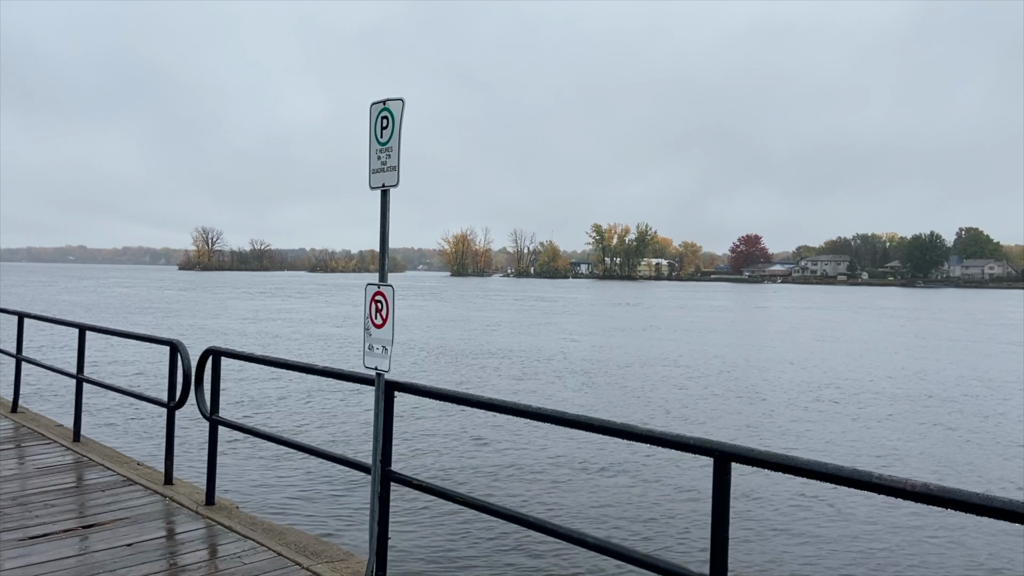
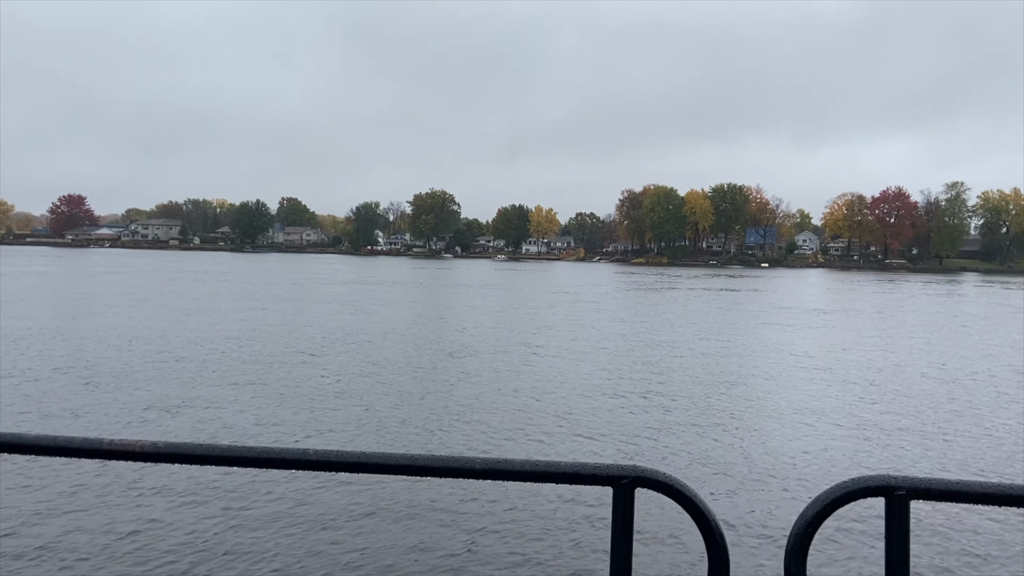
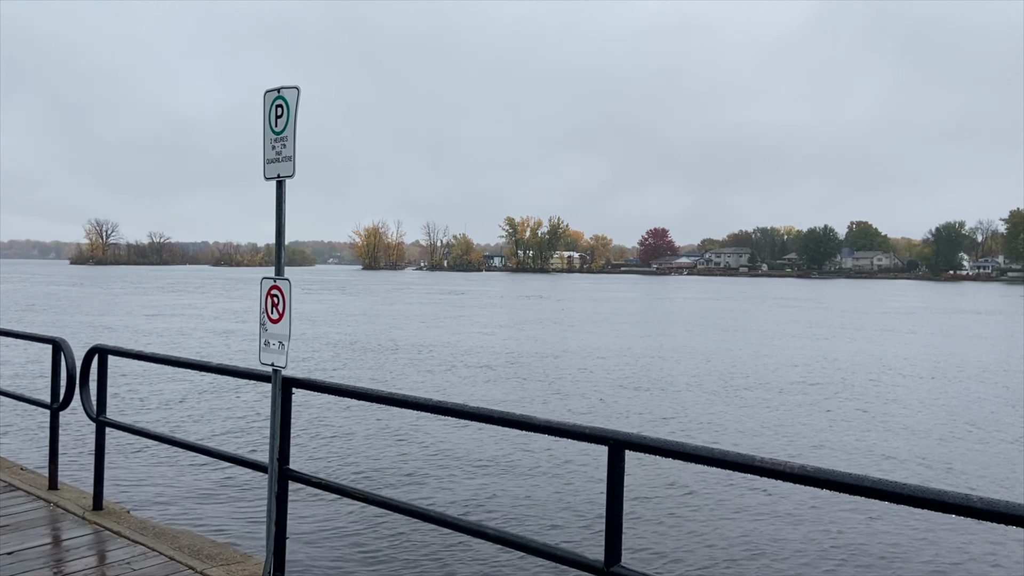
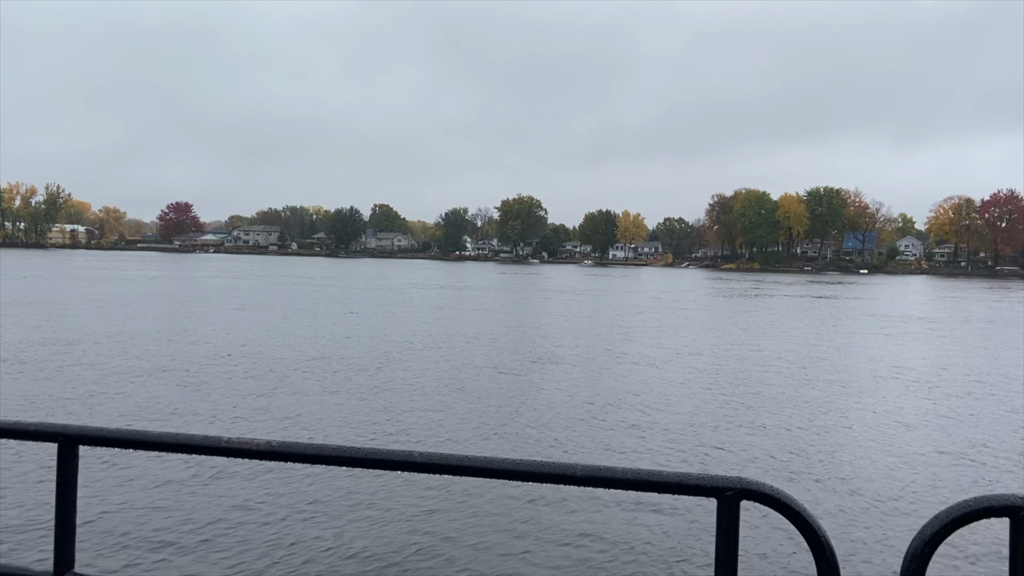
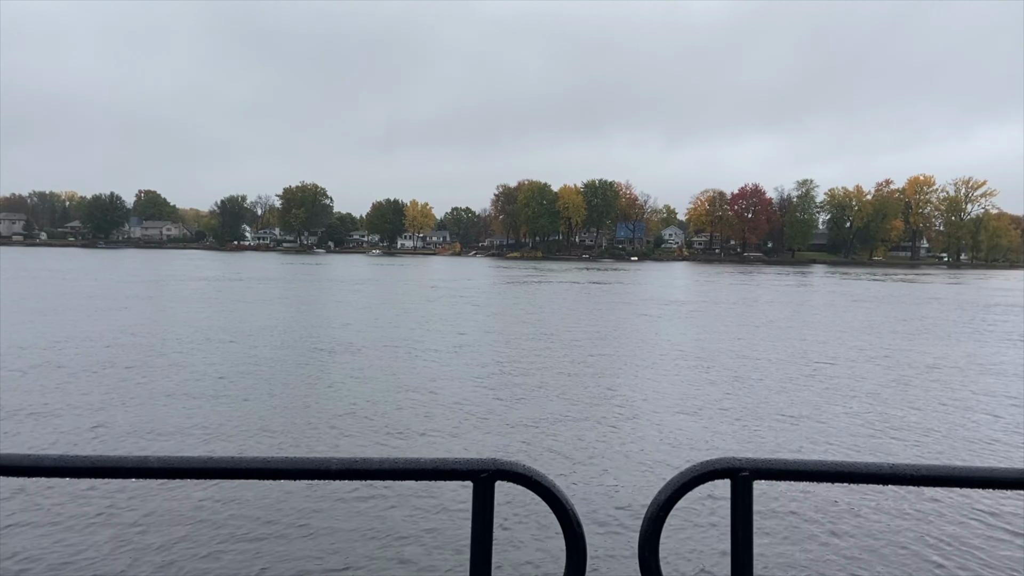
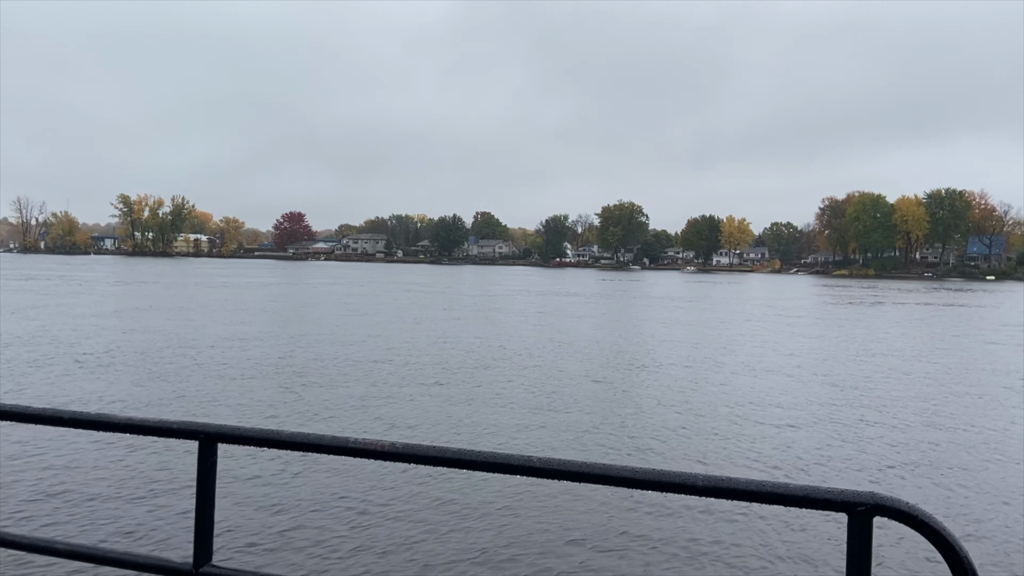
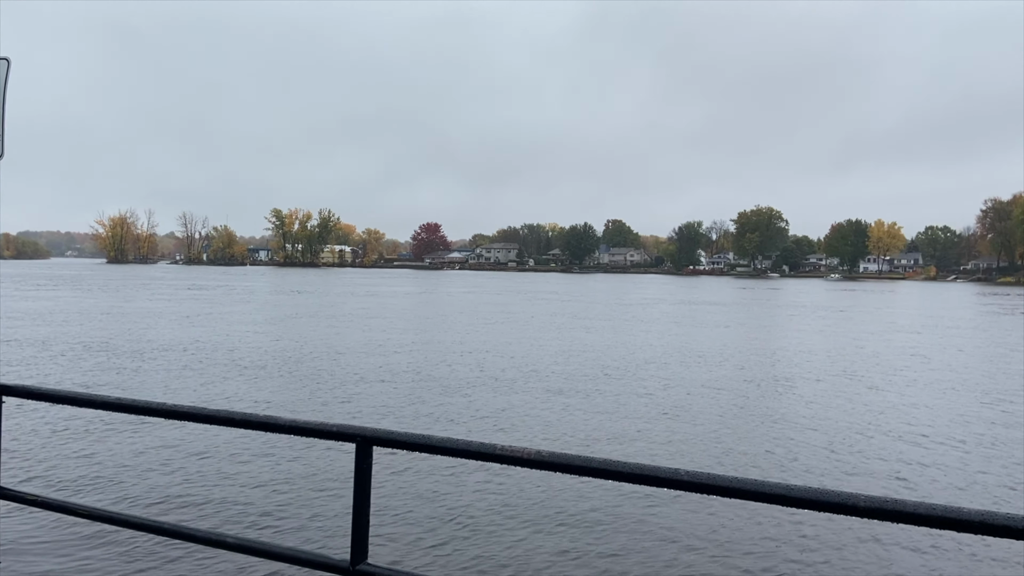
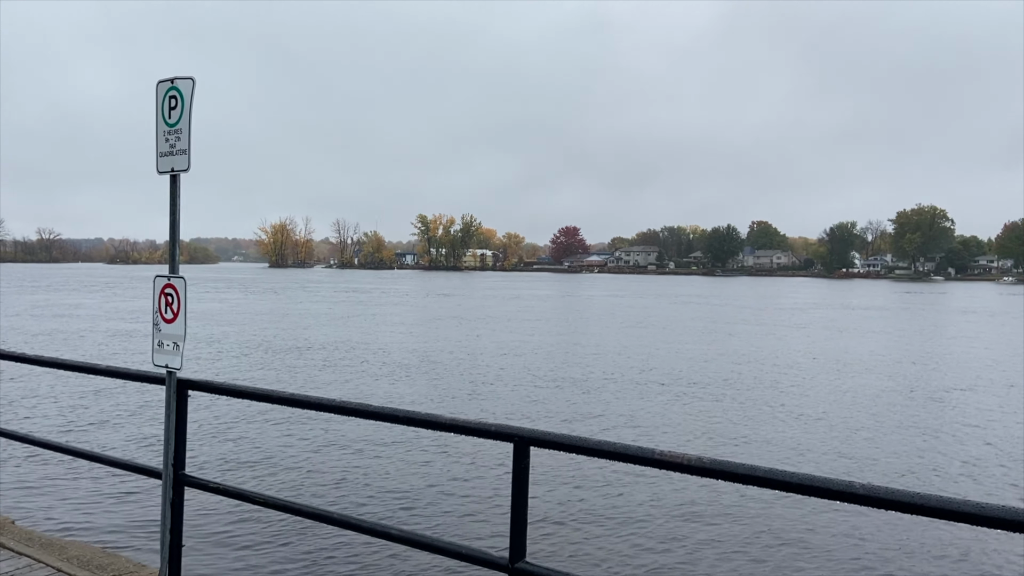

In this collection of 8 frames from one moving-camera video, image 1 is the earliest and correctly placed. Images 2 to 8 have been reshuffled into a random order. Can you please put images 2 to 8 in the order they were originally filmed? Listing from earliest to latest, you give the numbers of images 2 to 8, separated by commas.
3, 8, 7, 6, 4, 2, 5
